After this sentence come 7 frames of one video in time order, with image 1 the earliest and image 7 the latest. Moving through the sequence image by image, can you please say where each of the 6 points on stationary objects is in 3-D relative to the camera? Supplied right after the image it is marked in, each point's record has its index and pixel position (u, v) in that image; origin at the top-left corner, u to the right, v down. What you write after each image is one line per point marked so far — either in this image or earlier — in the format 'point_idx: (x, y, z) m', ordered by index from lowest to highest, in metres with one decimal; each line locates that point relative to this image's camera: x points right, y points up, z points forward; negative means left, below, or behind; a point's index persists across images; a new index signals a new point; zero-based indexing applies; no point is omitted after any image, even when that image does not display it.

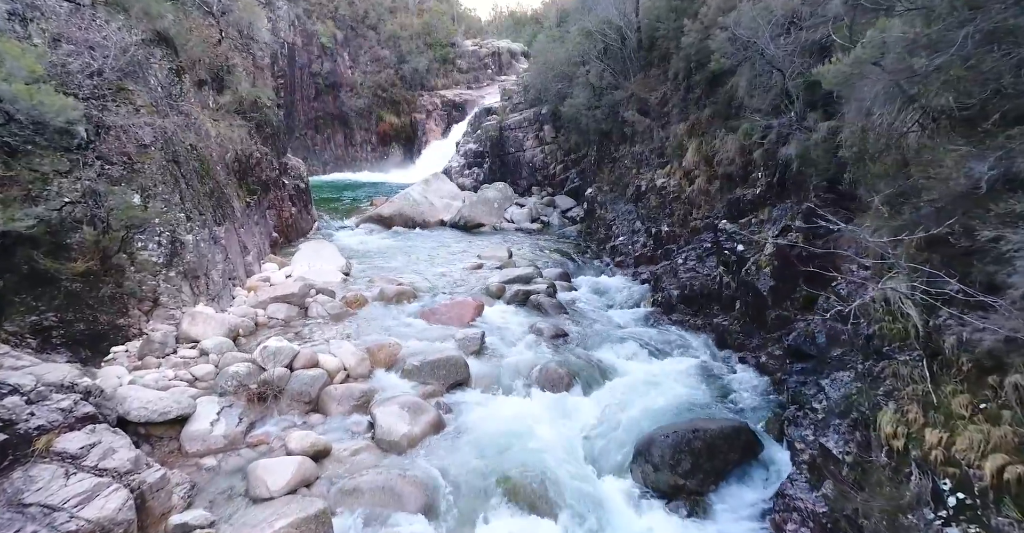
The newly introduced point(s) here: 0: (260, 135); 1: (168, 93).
0: (-5.9, +3.1, +14.2) m
1: (-5.6, +2.8, +9.6) m
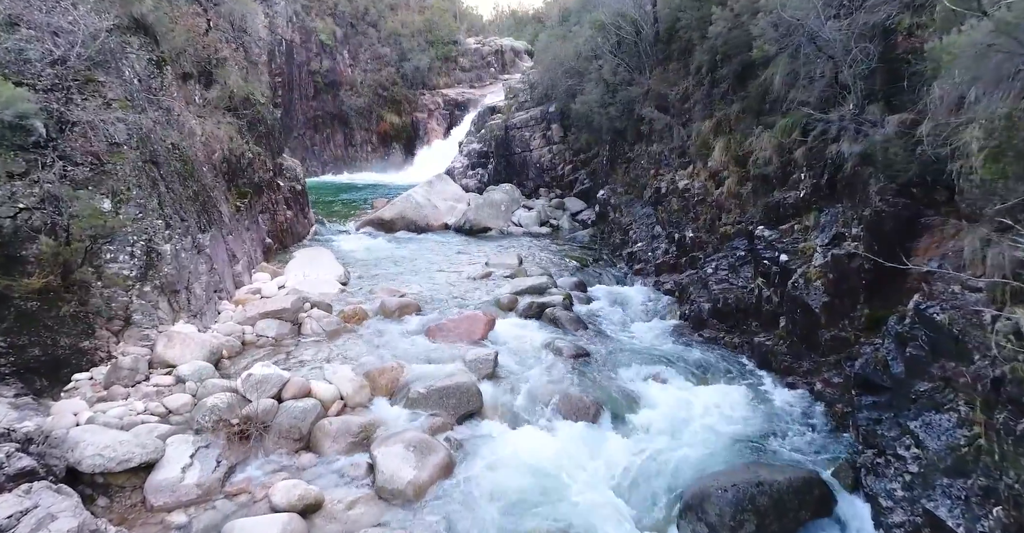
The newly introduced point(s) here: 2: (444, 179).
0: (-5.7, +3.0, +13.3) m
1: (-5.4, +2.6, +8.8) m
2: (-2.2, +2.8, +19.2) m
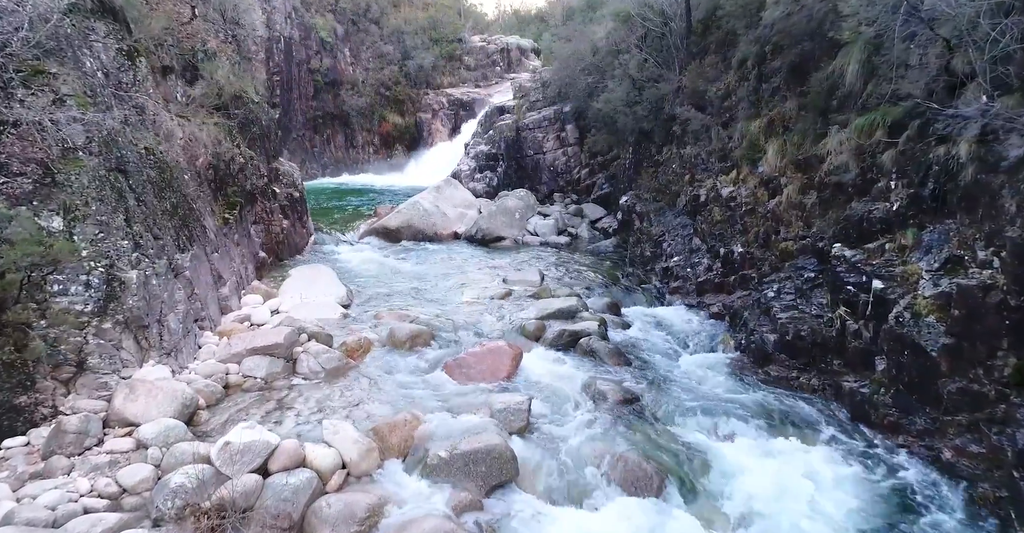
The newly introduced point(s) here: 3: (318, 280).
0: (-5.3, +2.6, +12.0) m
1: (-5.0, +2.3, +7.5) m
2: (-1.8, +2.5, +17.9) m
3: (-3.2, -0.2, +10.0) m
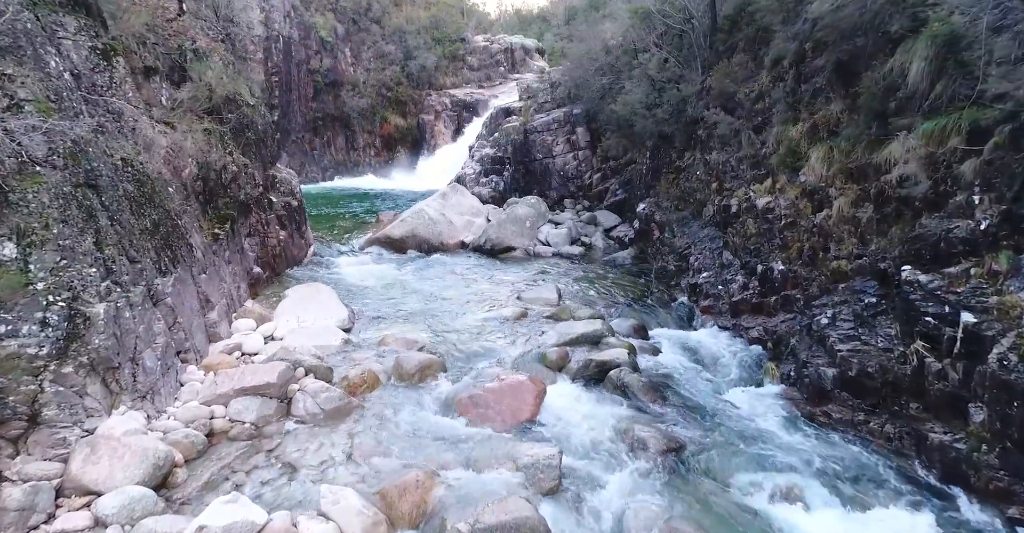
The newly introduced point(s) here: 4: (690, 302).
0: (-5.0, +2.3, +11.1) m
1: (-4.7, +2.0, +6.6) m
2: (-1.5, +2.2, +17.0) m
3: (-3.0, -0.5, +9.1) m
4: (+3.1, -0.6, +10.5) m
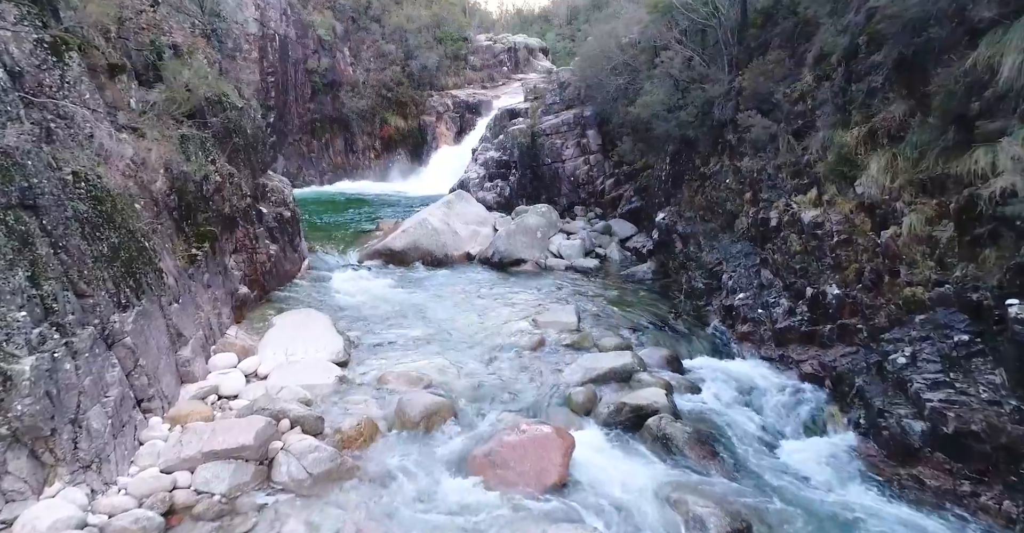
0: (-4.8, +2.0, +10.1) m
1: (-4.5, +1.7, +5.5) m
2: (-1.3, +1.9, +16.0) m
3: (-2.8, -0.9, +8.1) m
4: (+3.3, -0.9, +9.4) m
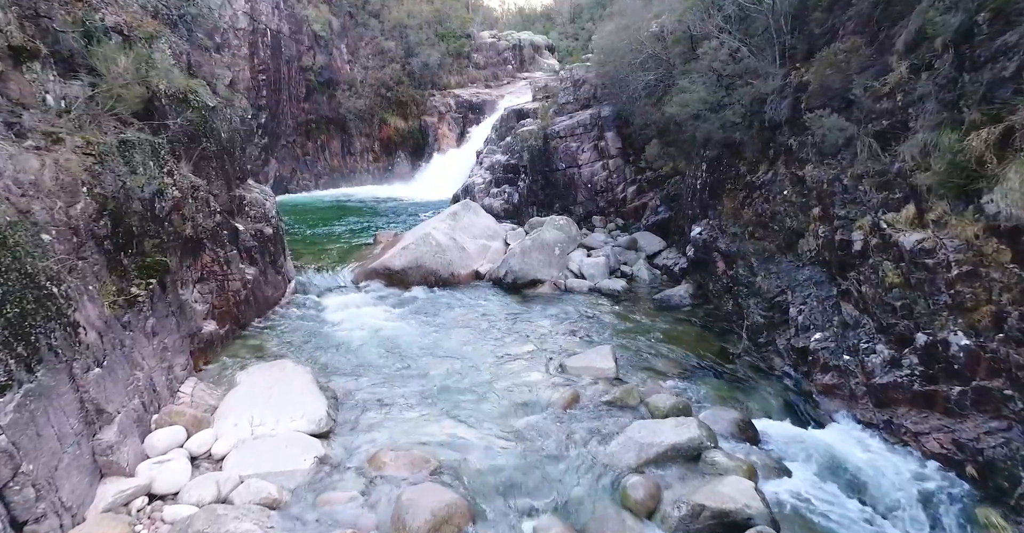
0: (-4.5, +1.6, +8.3) m
1: (-4.2, +1.3, +3.8) m
2: (-1.0, +1.4, +14.2) m
3: (-2.4, -1.3, +6.3) m
4: (+3.7, -1.4, +7.7) m
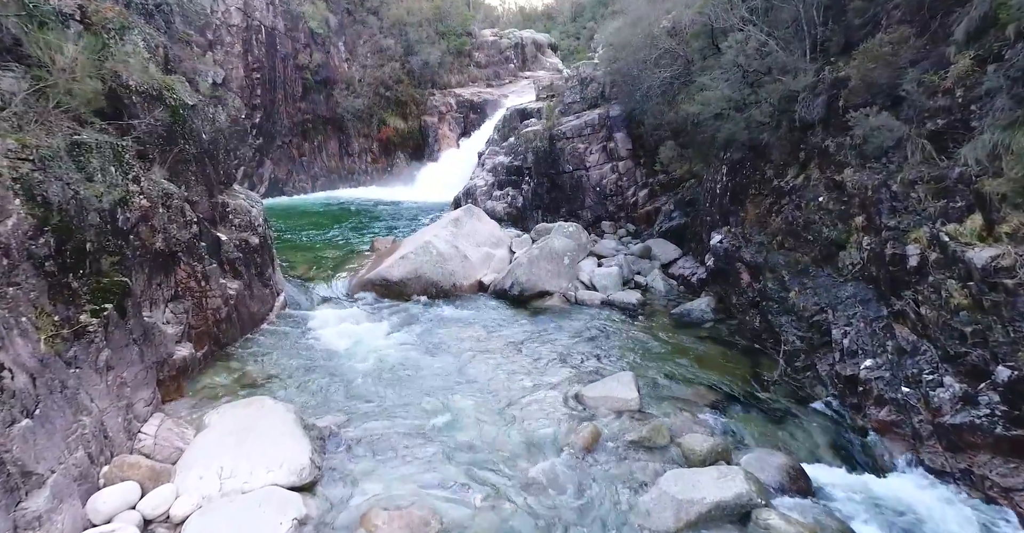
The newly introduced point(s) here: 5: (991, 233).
0: (-4.4, +1.4, +7.4) m
1: (-4.1, +1.1, +2.9) m
2: (-0.8, +1.2, +13.3) m
3: (-2.3, -1.5, +5.4) m
4: (+3.8, -1.6, +6.8) m
5: (+4.8, +0.3, +6.0) m
